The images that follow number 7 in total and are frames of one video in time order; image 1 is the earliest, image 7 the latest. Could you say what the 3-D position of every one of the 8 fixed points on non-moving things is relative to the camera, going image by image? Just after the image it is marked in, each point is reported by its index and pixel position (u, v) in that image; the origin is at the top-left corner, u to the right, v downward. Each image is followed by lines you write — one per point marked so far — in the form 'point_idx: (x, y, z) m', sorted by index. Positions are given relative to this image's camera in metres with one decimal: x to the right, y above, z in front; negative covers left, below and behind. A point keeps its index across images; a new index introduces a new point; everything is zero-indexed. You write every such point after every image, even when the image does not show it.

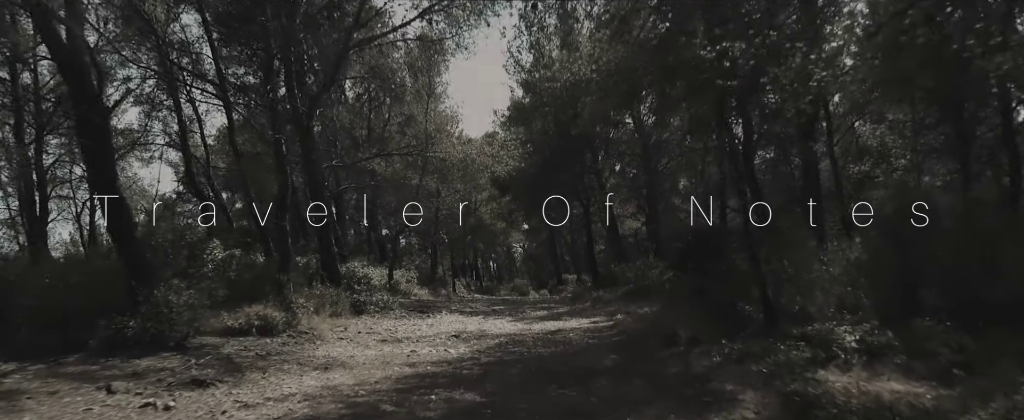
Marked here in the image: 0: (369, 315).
0: (-3.5, -2.6, +18.1) m
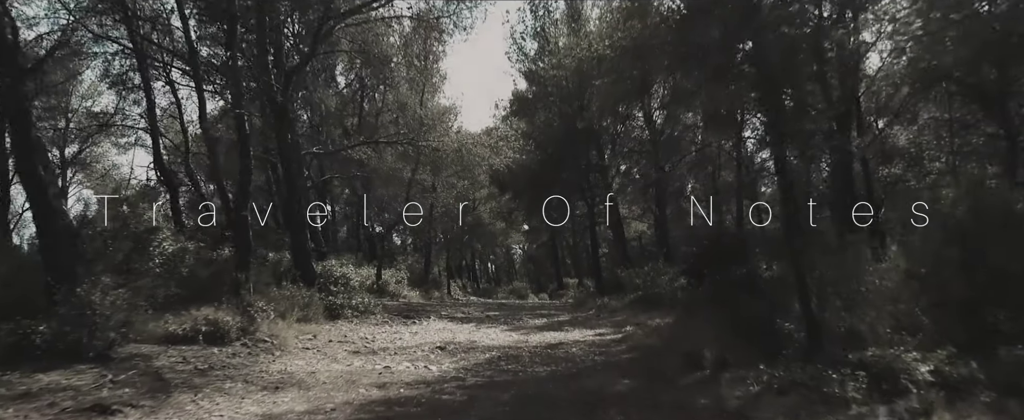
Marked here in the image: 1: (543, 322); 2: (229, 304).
0: (-3.6, -2.4, +16.1) m
1: (+0.8, -2.8, +18.7) m
2: (-4.9, -1.6, +13.0) m
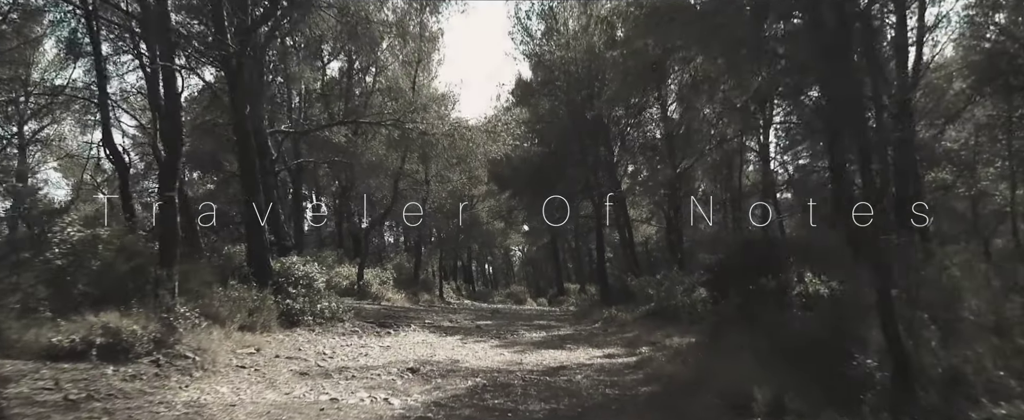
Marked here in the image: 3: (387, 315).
0: (-3.8, -2.2, +13.4) m
1: (+0.6, -2.7, +16.1) m
2: (-5.0, -1.3, +10.3) m
3: (-3.2, -2.7, +18.7) m
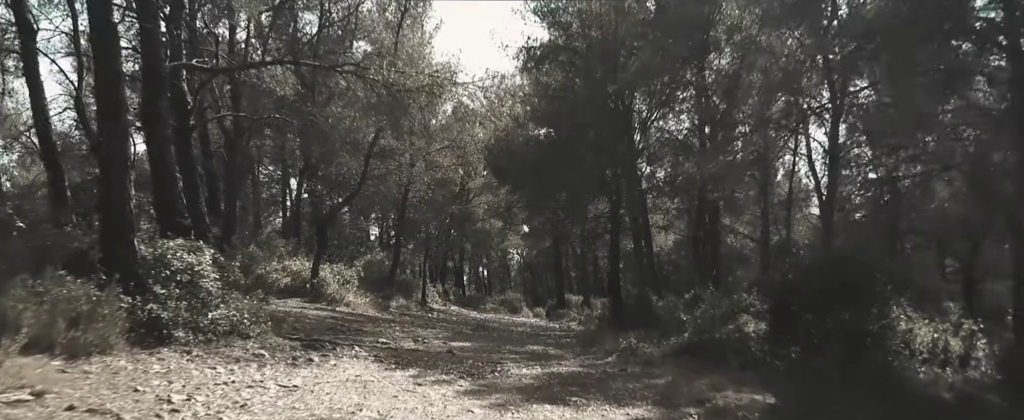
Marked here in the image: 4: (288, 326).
0: (-4.0, -1.7, +8.7) m
1: (+0.3, -2.5, +11.3) m
2: (-5.2, -0.8, +5.6) m
3: (-3.4, -2.2, +14.0) m
4: (-3.8, -2.0, +12.8) m
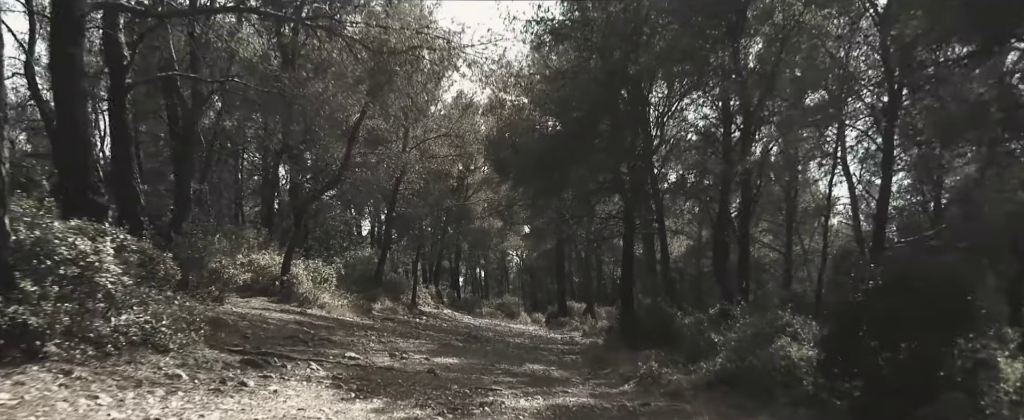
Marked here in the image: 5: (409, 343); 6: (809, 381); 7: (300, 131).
0: (-4.0, -1.4, +6.3) m
1: (+0.3, -2.4, +8.9) m
2: (-5.3, -0.4, +3.2) m
3: (-3.5, -2.0, +11.6) m
4: (-3.8, -1.7, +10.4) m
5: (-2.0, -2.5, +14.3) m
6: (+4.2, -2.4, +10.7) m
7: (-5.0, +1.9, +17.9) m
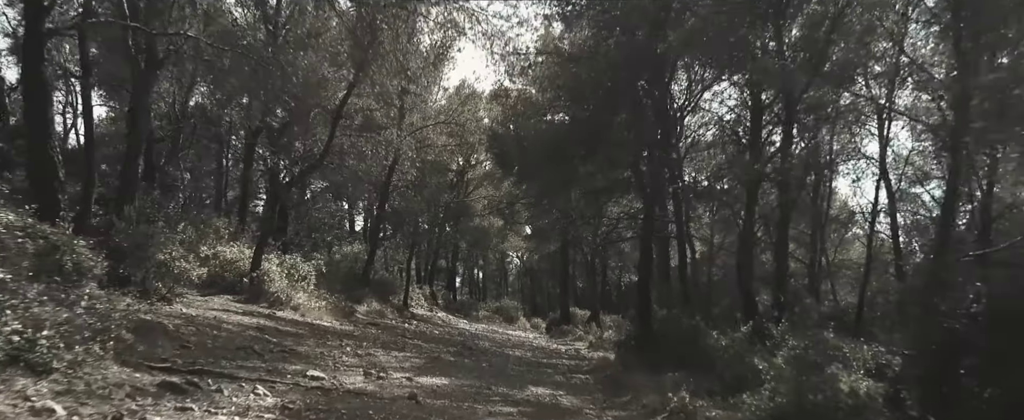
0: (-4.0, -1.1, +4.2) m
1: (+0.3, -2.3, +6.8) m
2: (-5.2, -0.1, +1.0) m
3: (-3.5, -1.8, +9.4) m
4: (-3.8, -1.5, +8.2) m
5: (-2.0, -2.4, +12.1) m
6: (+4.2, -2.5, +8.6) m
7: (-4.9, +2.2, +15.8) m
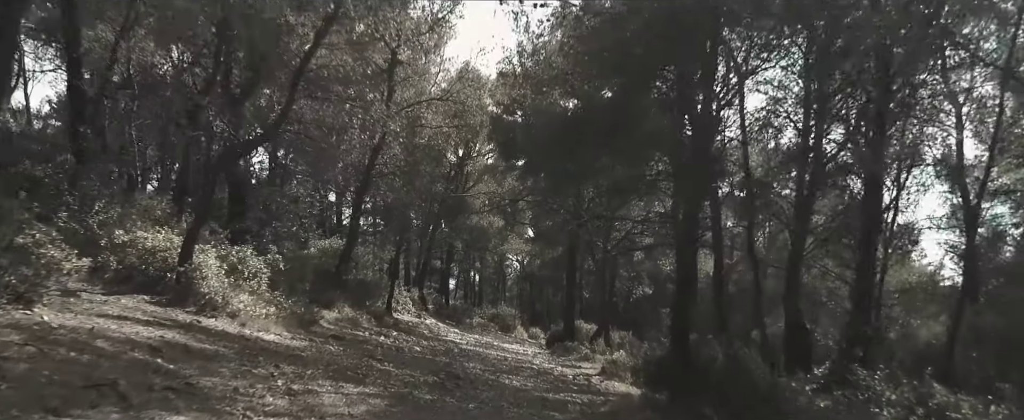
0: (-4.0, -0.8, +0.8) m
1: (+0.3, -2.1, +3.4) m
2: (-5.1, +0.3, -2.3) m
3: (-3.5, -1.4, +6.1) m
4: (-3.8, -1.1, +4.9) m
5: (-2.0, -2.1, +8.8) m
6: (+4.2, -2.5, +5.2) m
7: (-4.7, +2.5, +12.4) m
